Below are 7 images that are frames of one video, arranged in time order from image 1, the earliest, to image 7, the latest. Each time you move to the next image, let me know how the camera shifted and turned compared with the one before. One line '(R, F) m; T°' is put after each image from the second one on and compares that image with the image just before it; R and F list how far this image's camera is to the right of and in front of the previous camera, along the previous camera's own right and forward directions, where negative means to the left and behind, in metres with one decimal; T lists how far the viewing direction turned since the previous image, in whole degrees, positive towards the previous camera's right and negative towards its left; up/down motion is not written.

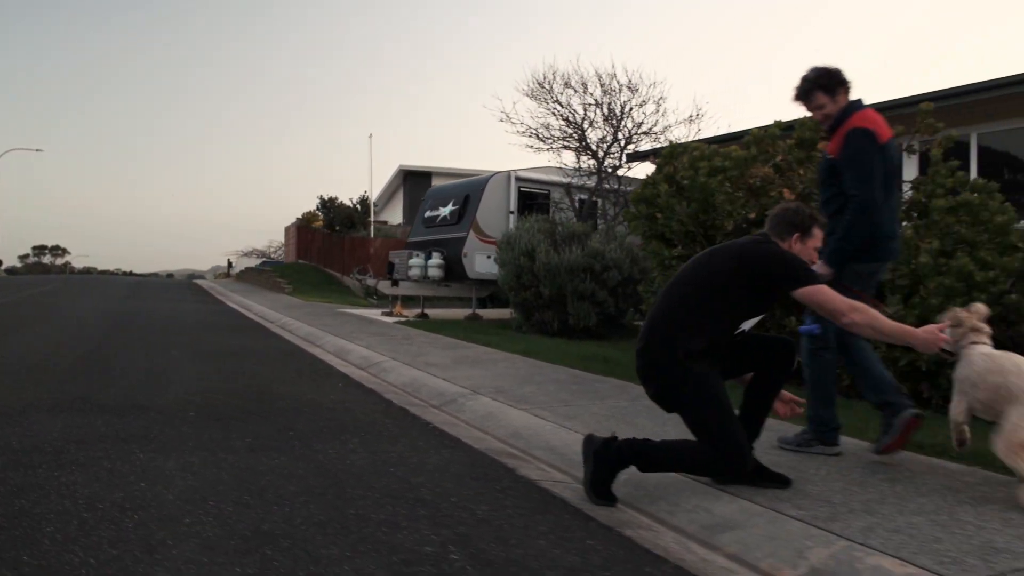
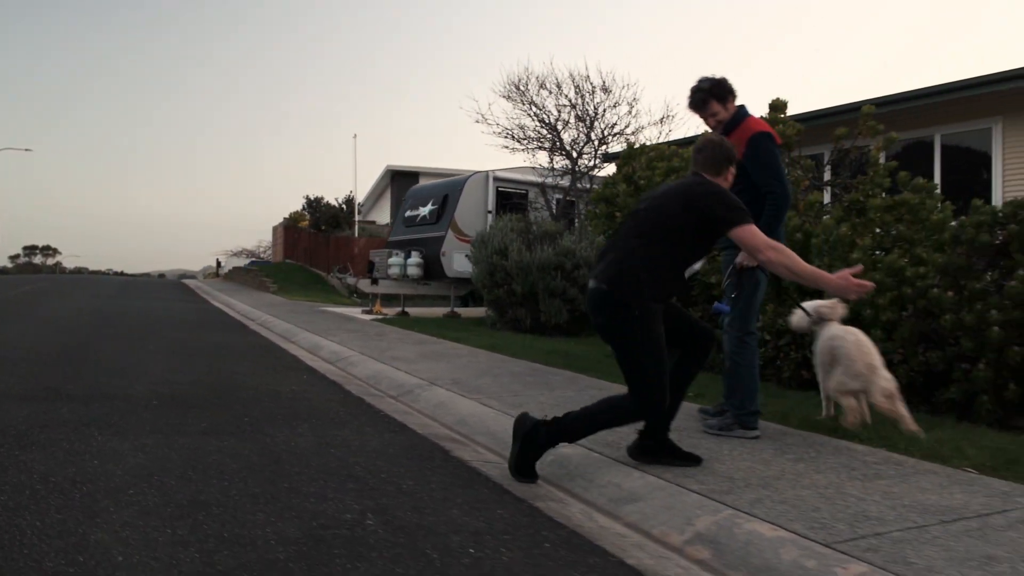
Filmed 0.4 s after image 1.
(+0.2, -0.3) m; 0°
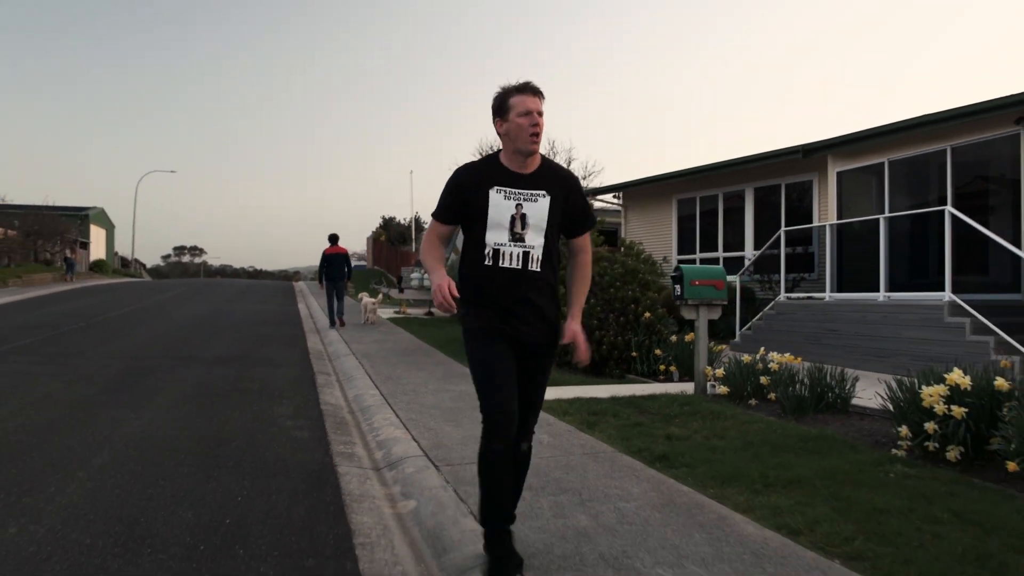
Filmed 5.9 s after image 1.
(+3.4, -6.1) m; -8°
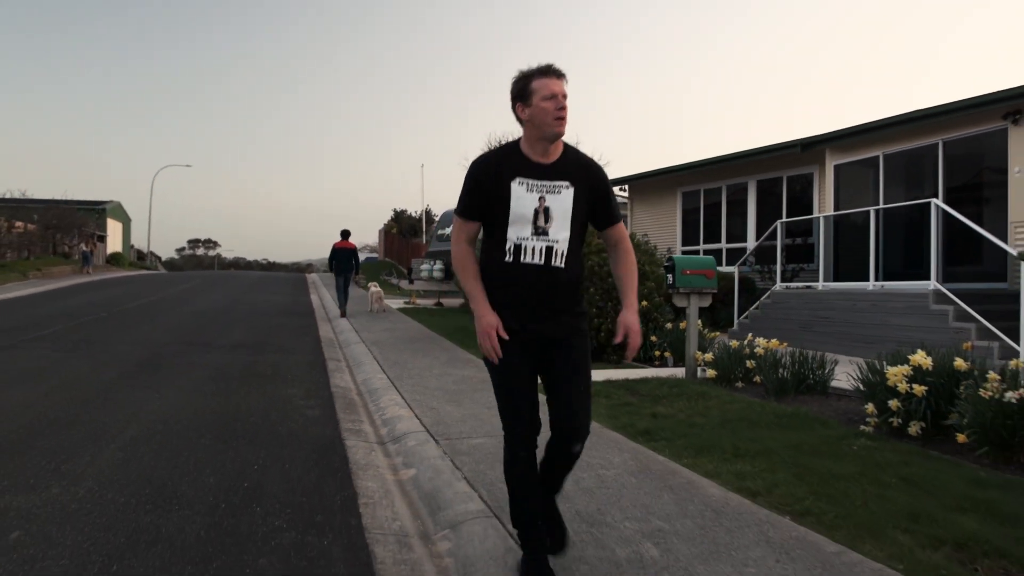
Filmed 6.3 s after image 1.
(+0.1, -0.5) m; -1°
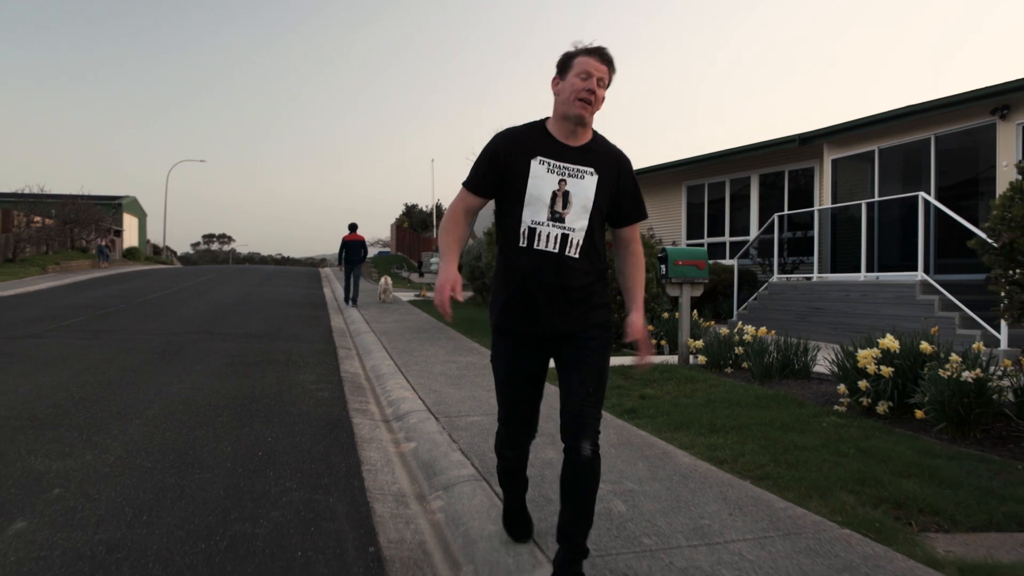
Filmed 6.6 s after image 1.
(+0.1, -0.5) m; -1°
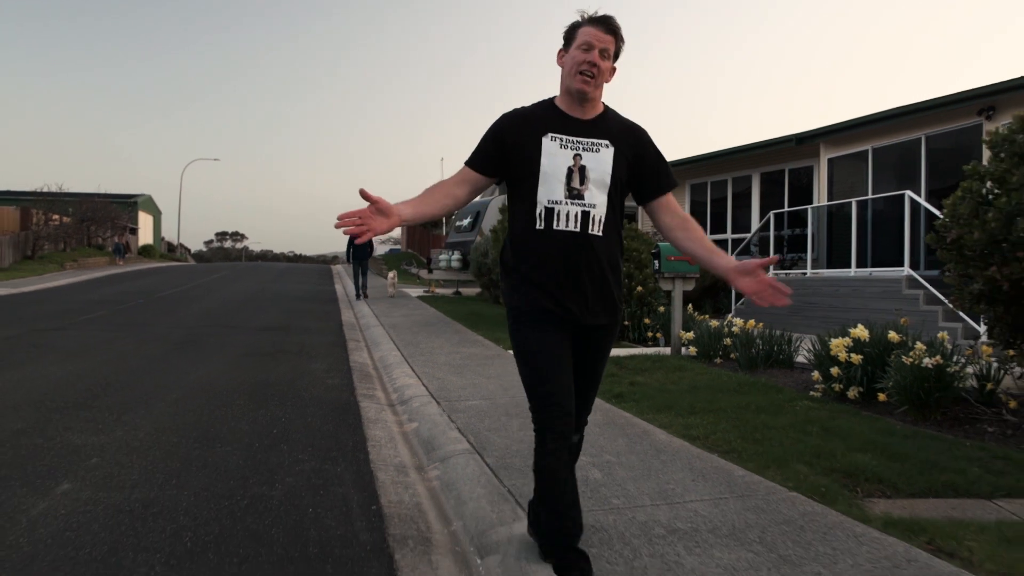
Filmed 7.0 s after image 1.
(+0.1, -0.5) m; -1°
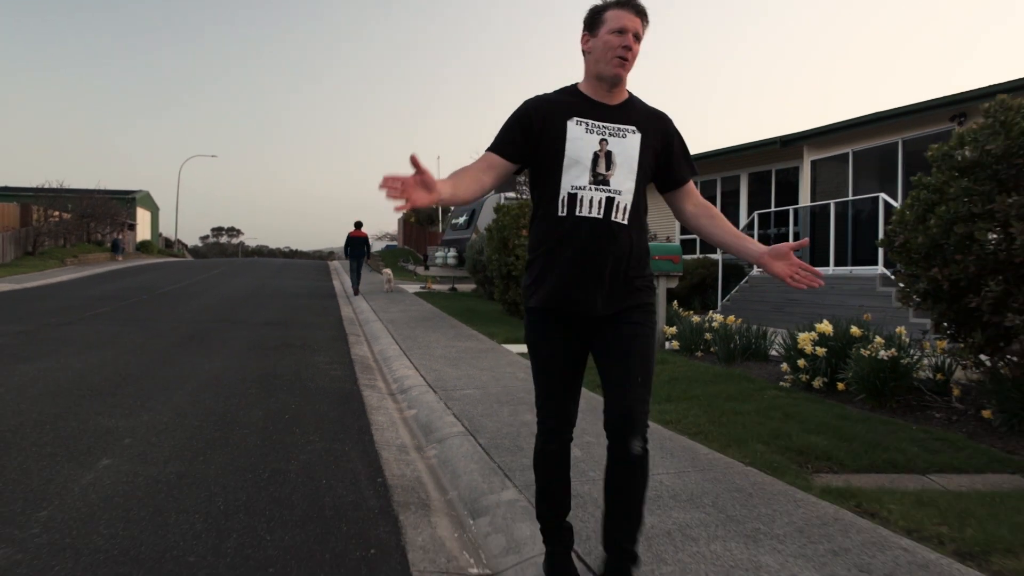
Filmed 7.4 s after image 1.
(0.0, -0.6) m; 0°
